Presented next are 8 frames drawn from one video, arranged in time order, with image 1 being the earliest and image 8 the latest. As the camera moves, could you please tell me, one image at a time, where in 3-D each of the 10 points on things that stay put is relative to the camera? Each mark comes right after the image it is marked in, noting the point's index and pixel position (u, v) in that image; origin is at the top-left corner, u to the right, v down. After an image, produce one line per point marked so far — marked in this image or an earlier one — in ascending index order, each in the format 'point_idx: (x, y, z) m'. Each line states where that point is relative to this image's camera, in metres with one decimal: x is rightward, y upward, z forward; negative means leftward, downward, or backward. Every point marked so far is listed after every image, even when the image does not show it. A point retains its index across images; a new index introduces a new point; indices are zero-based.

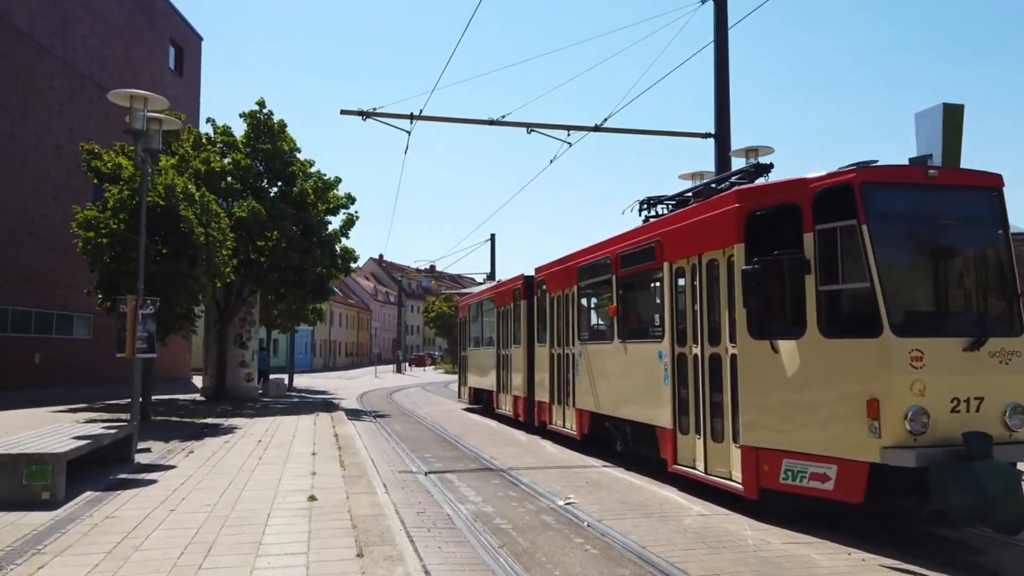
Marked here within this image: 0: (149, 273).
0: (-8.2, +0.3, +17.5) m
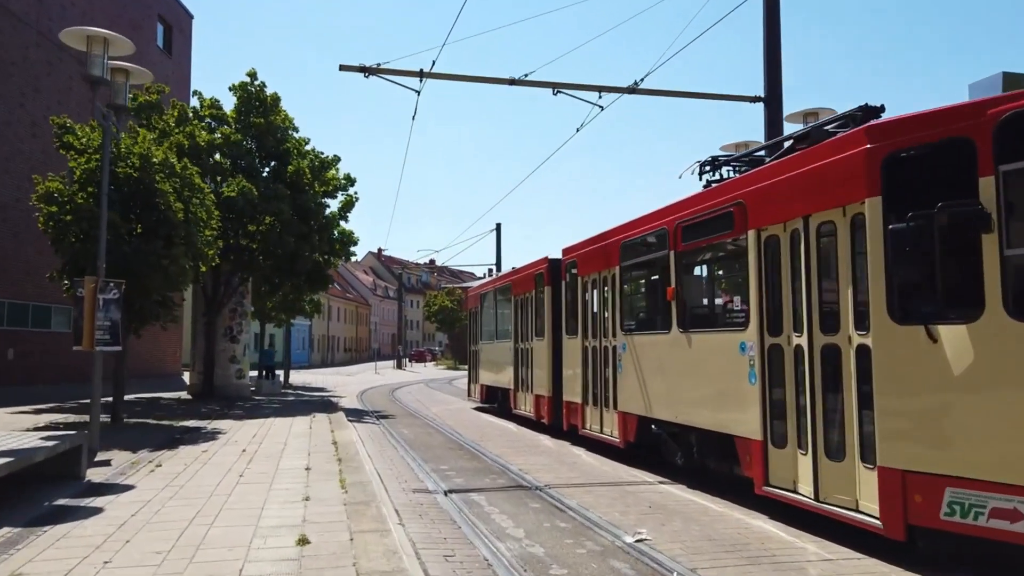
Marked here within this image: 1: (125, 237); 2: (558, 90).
0: (-7.7, +0.7, +15.2) m
1: (-7.8, +1.0, +15.6) m
2: (+0.9, +4.1, +16.0) m
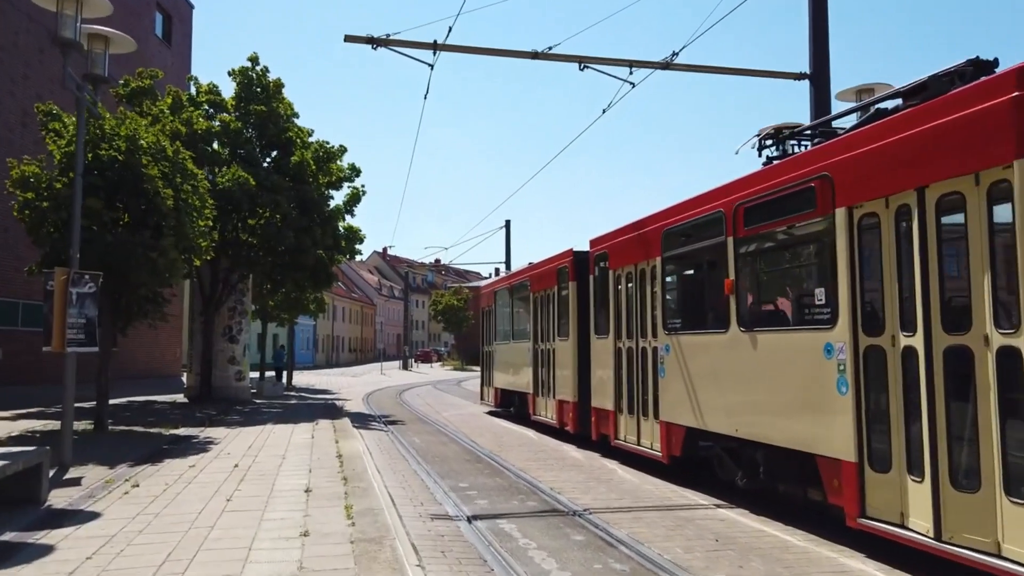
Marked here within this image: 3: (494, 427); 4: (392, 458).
0: (-7.3, +0.8, +13.8) m
1: (-7.4, +1.1, +14.2) m
2: (+1.4, +4.2, +14.5) m
3: (-0.5, -3.3, +18.7) m
4: (-2.0, -2.8, +12.7) m
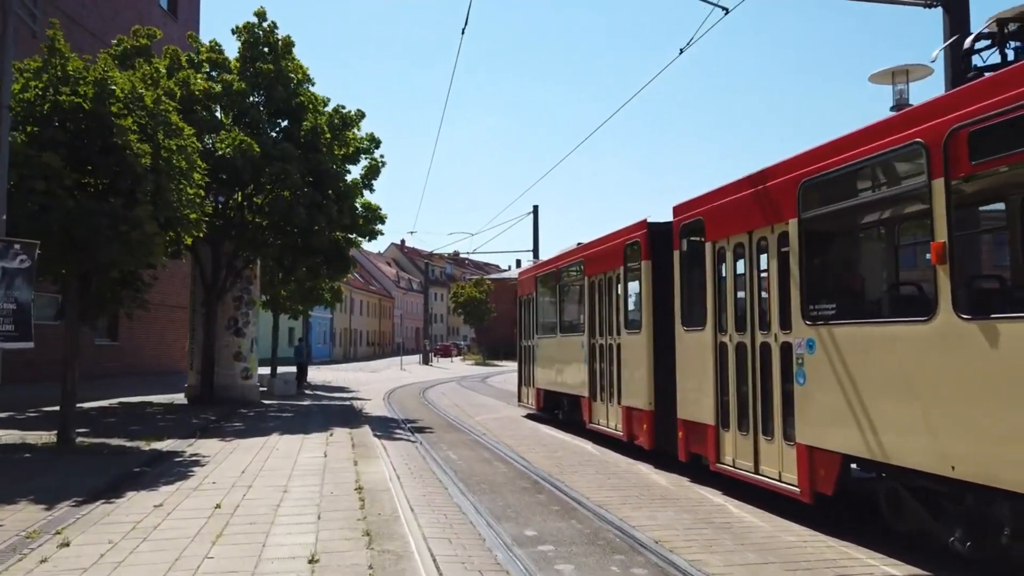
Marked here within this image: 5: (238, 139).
0: (-6.4, +1.1, +11.0) m
1: (-6.4, +1.4, +11.3) m
2: (+2.3, +4.5, +11.4) m
3: (+0.6, -3.0, +15.7) m
4: (-1.1, -2.5, +9.8) m
5: (-6.6, +3.7, +18.9) m
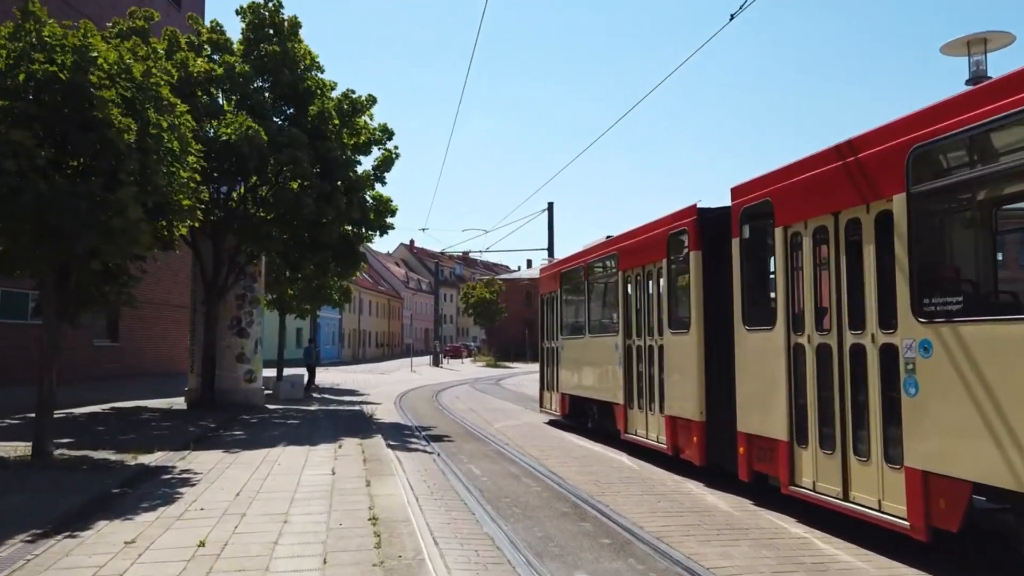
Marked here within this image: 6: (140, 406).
0: (-5.9, +1.1, +9.6) m
1: (-6.0, +1.5, +10.0) m
2: (+2.7, +4.6, +10.0) m
3: (+1.0, -2.9, +14.3) m
4: (-0.7, -2.5, +8.4) m
5: (-6.1, +3.7, +17.6) m
6: (-9.1, -2.9, +19.0) m
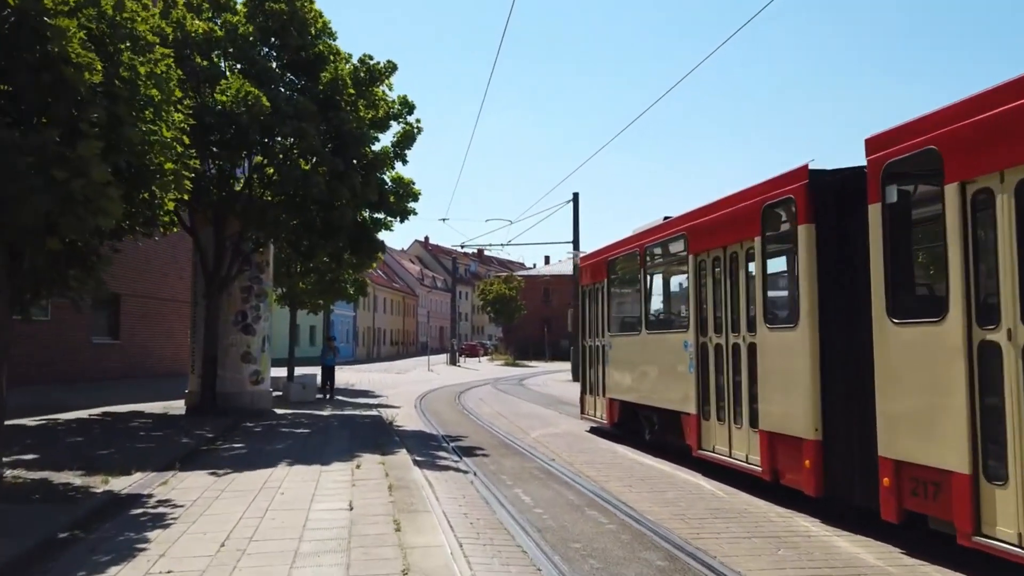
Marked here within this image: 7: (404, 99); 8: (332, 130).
0: (-5.3, +1.3, +7.5) m
1: (-5.3, +1.7, +7.9) m
2: (+3.4, +4.8, +7.7) m
3: (+1.8, -2.7, +12.1) m
4: (0.0, -2.3, +6.2) m
5: (-5.3, +3.9, +15.5) m
6: (-8.3, -2.7, +16.9) m
7: (-2.6, +4.7, +19.1) m
8: (-3.8, +3.4, +16.6) m
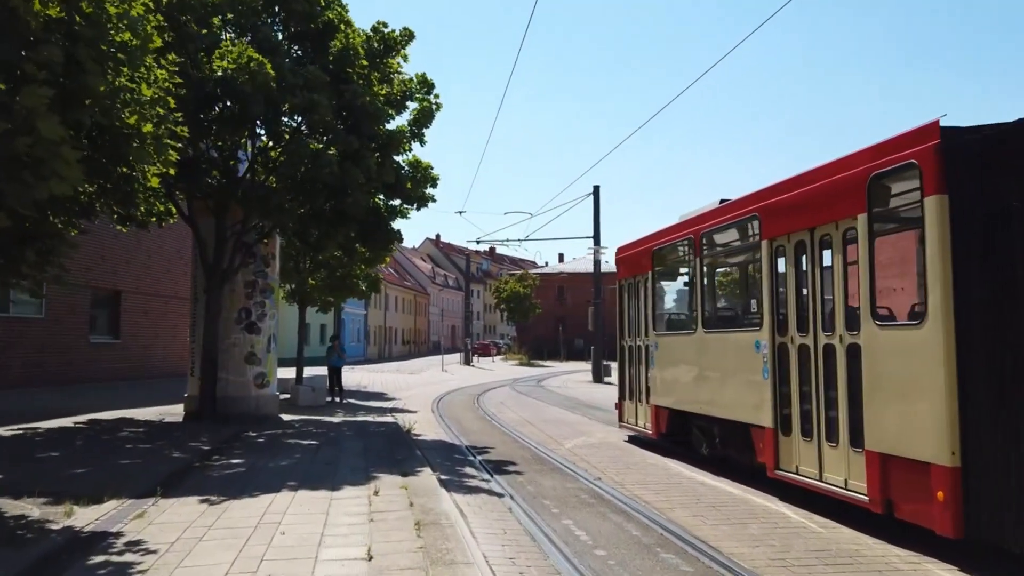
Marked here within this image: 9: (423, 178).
0: (-4.8, +1.4, +5.9) m
1: (-4.8, +1.8, +6.2) m
2: (+3.9, +4.9, +6.0) m
3: (+2.3, -2.6, +10.4) m
4: (+0.5, -2.2, +4.5) m
5: (-4.7, +4.0, +13.8) m
6: (-7.7, -2.6, +15.3) m
7: (-2.0, +4.8, +17.5) m
8: (-3.2, +3.5, +14.9) m
9: (-2.0, +2.4, +17.4) m
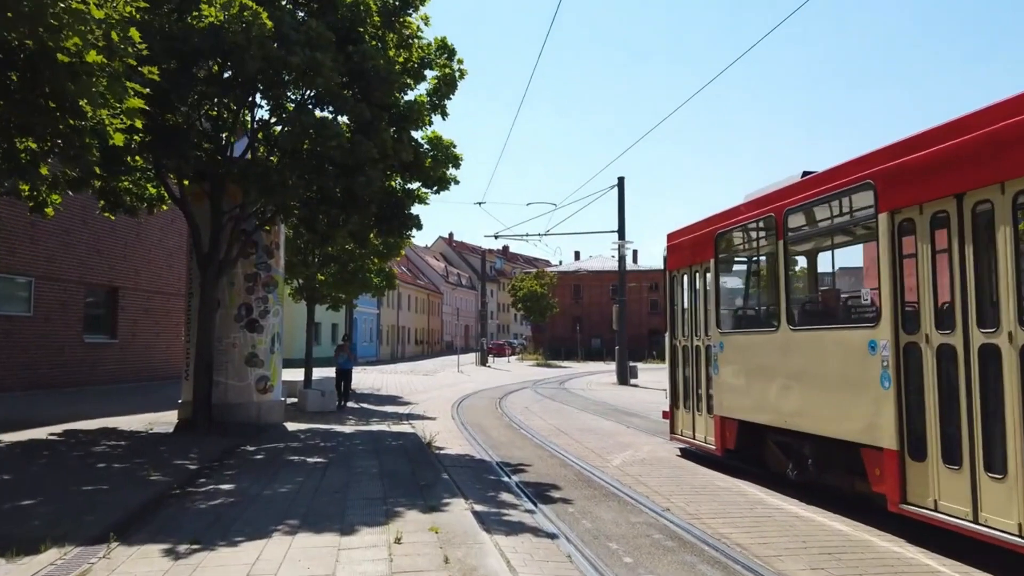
0: (-4.3, +1.6, +4.0) m
1: (-4.3, +1.9, +4.4) m
2: (+4.4, +5.0, +4.0) m
3: (+2.9, -2.5, +8.4) m
4: (+0.9, -2.0, +2.6) m
5: (-4.1, +4.2, +12.0) m
6: (-7.0, -2.4, +13.5) m
7: (-1.4, +4.9, +15.5) m
8: (-2.6, +3.6, +13.0) m
9: (-1.4, +2.5, +15.5) m
